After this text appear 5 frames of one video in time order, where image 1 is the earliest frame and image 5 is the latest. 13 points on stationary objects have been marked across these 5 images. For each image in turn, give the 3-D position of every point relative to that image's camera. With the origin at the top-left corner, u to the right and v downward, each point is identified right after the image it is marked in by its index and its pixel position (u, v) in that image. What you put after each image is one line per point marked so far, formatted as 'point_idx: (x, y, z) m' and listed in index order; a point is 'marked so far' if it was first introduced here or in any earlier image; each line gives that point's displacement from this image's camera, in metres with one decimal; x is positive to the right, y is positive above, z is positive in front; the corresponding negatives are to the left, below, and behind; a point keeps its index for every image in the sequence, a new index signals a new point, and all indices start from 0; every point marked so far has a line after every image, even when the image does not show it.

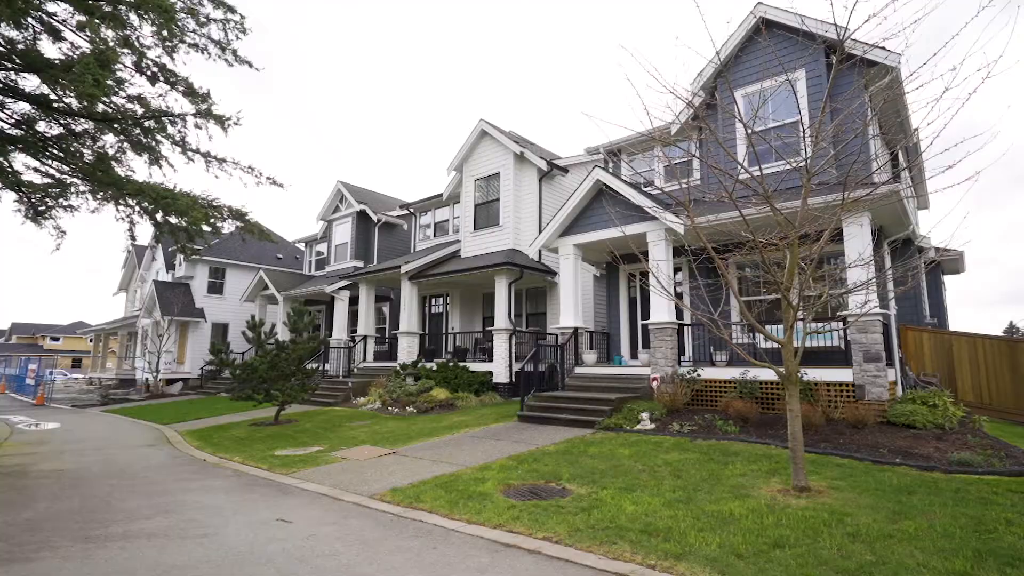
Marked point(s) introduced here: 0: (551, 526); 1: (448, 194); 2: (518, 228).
0: (+0.4, -2.0, +4.7) m
1: (-2.0, +3.0, +17.5) m
2: (+0.2, +1.7, +15.5) m
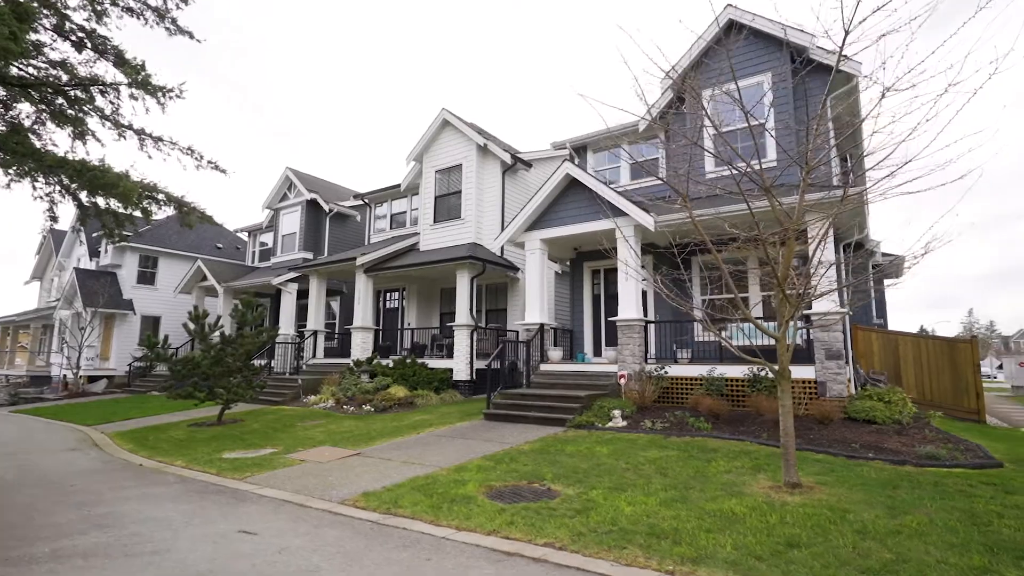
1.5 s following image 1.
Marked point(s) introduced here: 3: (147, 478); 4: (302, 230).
0: (+0.3, -1.9, +4.4) m
1: (-3.2, +3.1, +16.9) m
2: (-0.9, +1.8, +15.1) m
3: (-4.7, -2.4, +7.1) m
4: (-7.1, +1.9, +18.8) m
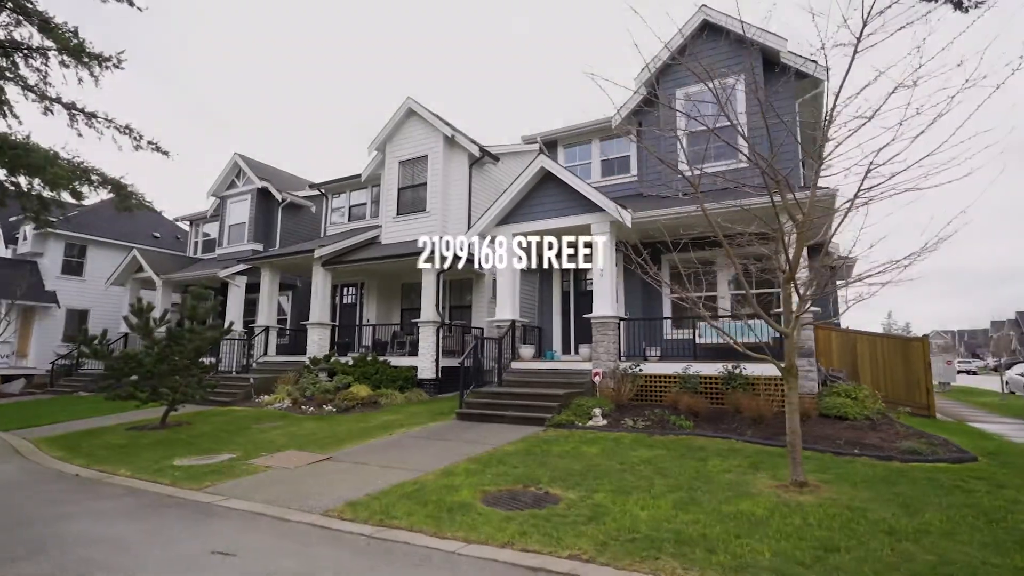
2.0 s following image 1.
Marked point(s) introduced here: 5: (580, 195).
0: (+0.4, -1.8, +4.0) m
1: (-4.2, +3.3, +16.1) m
2: (-1.7, +1.9, +14.6) m
3: (-4.8, -2.3, +6.3) m
4: (-8.3, +2.2, +17.7) m
5: (+1.4, +1.9, +11.4) m
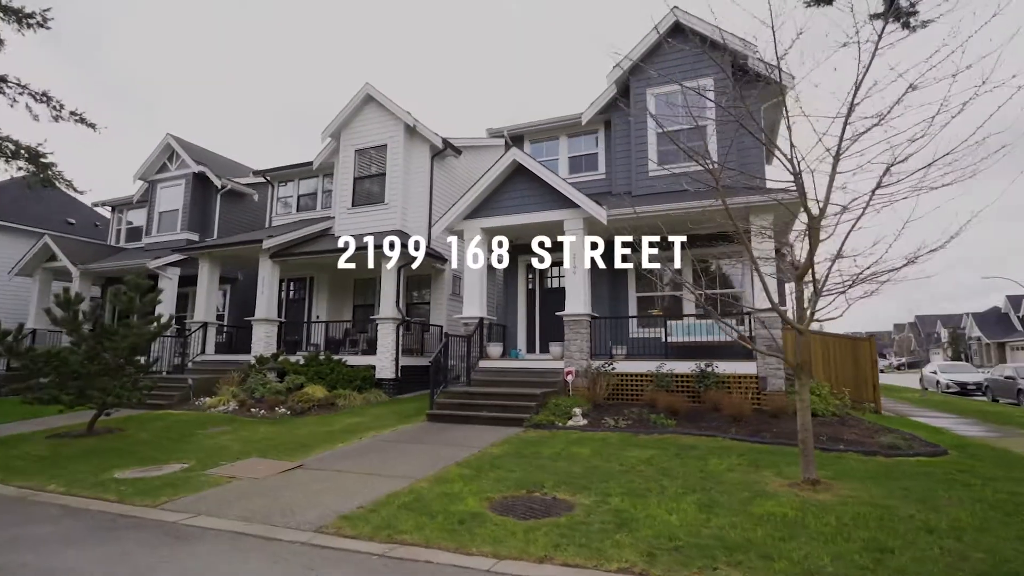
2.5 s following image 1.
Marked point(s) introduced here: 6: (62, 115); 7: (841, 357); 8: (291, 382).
0: (+0.7, -1.8, +3.7) m
1: (-5.3, +3.4, +15.2) m
2: (-2.7, +2.0, +14.0) m
3: (-4.8, -2.1, +5.4) m
4: (-9.5, +2.4, +16.2) m
5: (+0.8, +2.0, +11.2) m
6: (-7.7, +3.1, +9.6) m
7: (+7.5, -1.6, +12.7) m
8: (-4.6, -2.0, +11.6) m
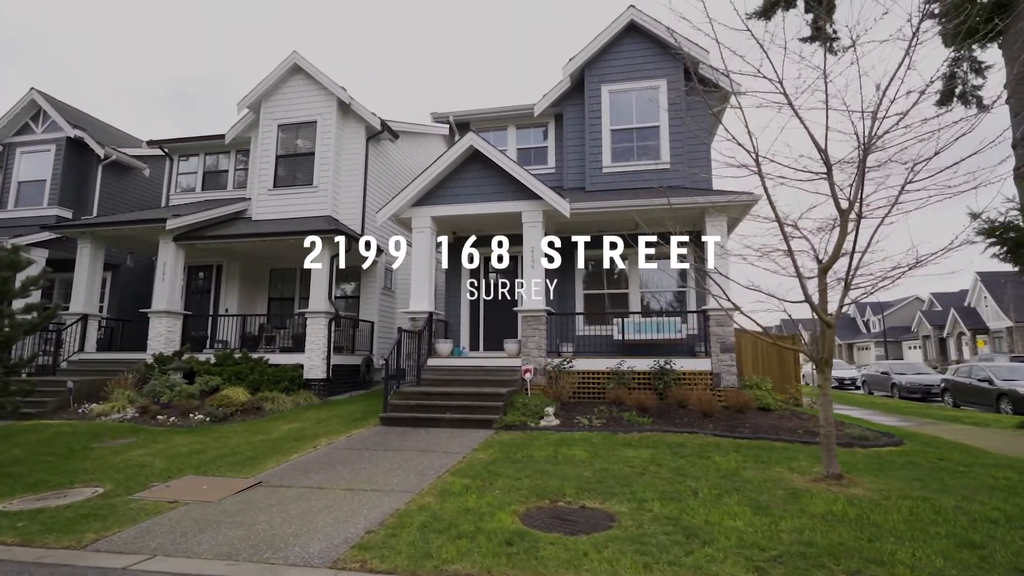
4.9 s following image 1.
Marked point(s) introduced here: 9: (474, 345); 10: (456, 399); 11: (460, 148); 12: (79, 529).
0: (+1.2, -1.7, +3.3) m
1: (-6.8, +3.7, +13.4) m
2: (-4.0, +2.2, +12.7) m
3: (-4.5, -1.9, +3.8) m
4: (-11.2, +2.7, +13.6) m
5: (-0.1, +2.1, +10.7) m
6: (-8.0, +3.4, +7.5) m
7: (+6.1, -1.6, +13.4) m
8: (-5.5, -1.7, +10.0) m
9: (-0.8, -1.2, +12.2) m
10: (-0.9, -1.8, +8.9) m
11: (-1.0, +2.7, +10.7) m
12: (-3.4, -1.9, +4.4) m
